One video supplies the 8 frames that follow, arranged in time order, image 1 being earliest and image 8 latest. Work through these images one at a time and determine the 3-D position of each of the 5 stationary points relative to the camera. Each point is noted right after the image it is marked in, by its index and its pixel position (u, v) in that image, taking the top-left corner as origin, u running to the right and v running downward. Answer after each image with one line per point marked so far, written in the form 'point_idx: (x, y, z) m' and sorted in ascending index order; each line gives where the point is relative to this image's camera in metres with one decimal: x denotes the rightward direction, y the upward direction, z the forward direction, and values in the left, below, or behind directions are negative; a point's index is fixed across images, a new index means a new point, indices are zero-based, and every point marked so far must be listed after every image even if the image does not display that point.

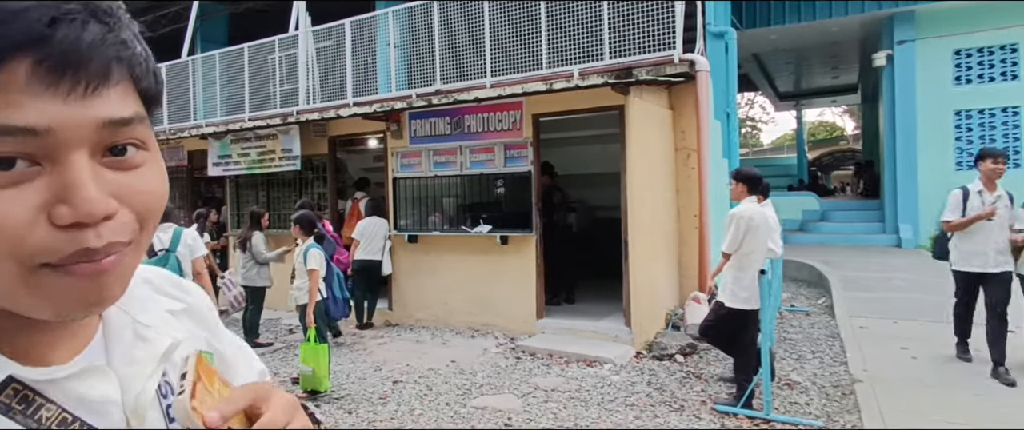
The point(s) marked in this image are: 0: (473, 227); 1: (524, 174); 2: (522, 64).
0: (-0.5, -0.2, +7.4) m
1: (+0.1, +0.5, +7.1) m
2: (+0.1, +2.0, +7.9) m
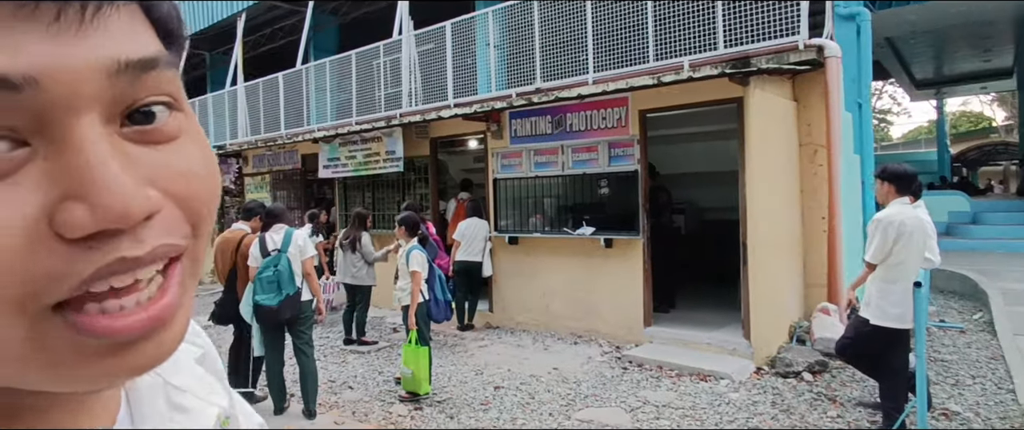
0: (+0.8, -0.2, +7.1) m
1: (+1.4, +0.5, +6.7) m
2: (+1.4, +2.0, +7.5) m
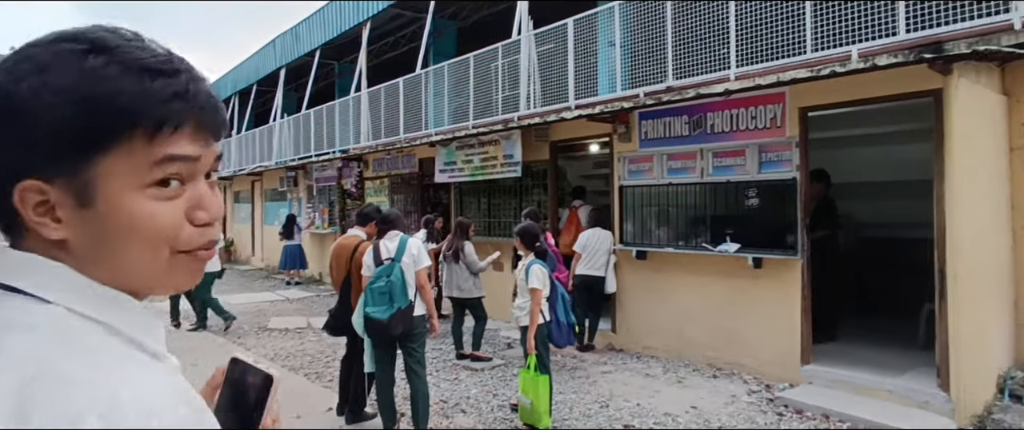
0: (+2.2, -0.3, +6.2) m
1: (+2.7, +0.3, +5.7) m
2: (+3.0, +1.8, +6.5) m
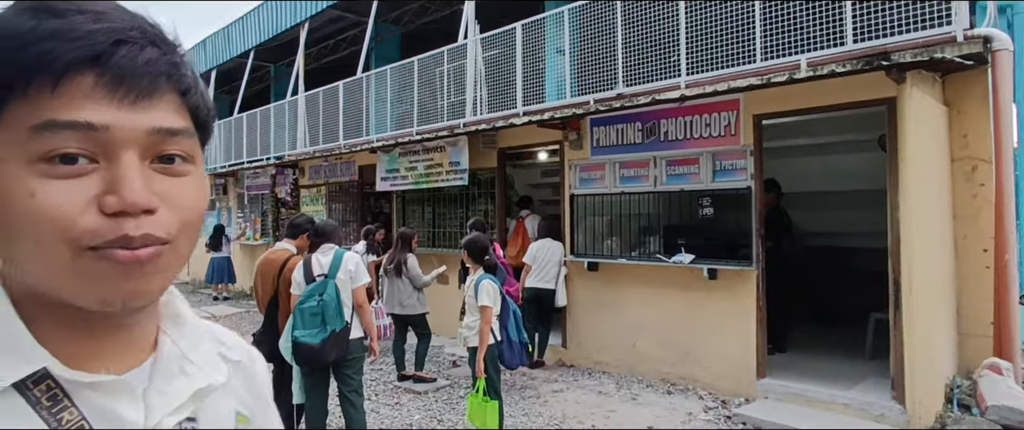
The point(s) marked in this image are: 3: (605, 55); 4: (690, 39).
0: (+1.6, -0.4, +6.0) m
1: (+2.2, +0.2, +5.6) m
2: (+2.4, +1.7, +6.4) m
3: (+1.1, +2.0, +7.3) m
4: (+2.0, +2.0, +6.7) m
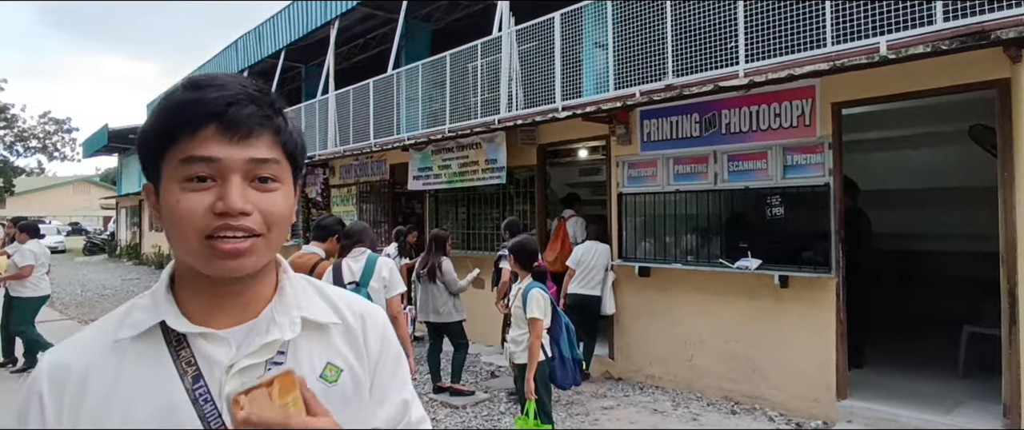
0: (+2.1, -0.4, +5.5) m
1: (+2.6, +0.2, +5.0) m
2: (+2.8, +1.7, +5.8) m
3: (+1.6, +2.0, +6.8) m
4: (+2.5, +2.0, +6.1) m
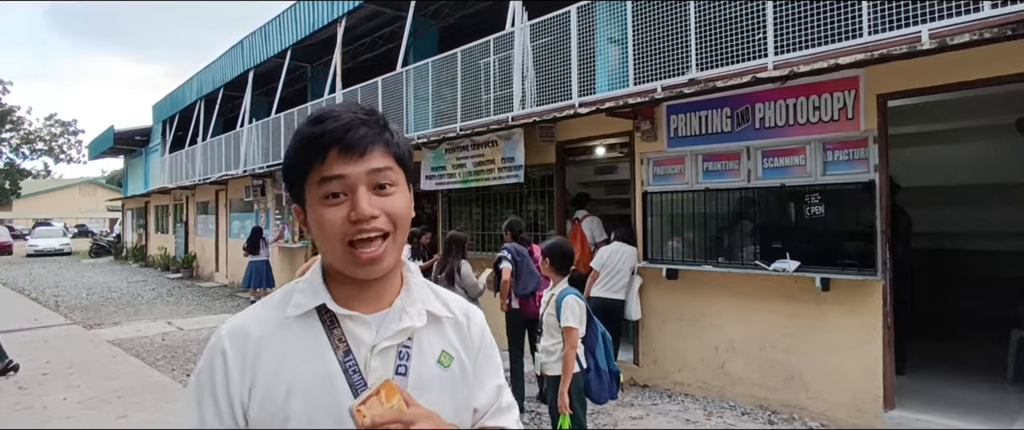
0: (+2.3, -0.4, +5.2) m
1: (+2.8, +0.2, +4.7) m
2: (+3.0, +1.7, +5.5) m
3: (+1.8, +2.0, +6.5) m
4: (+2.7, +2.0, +5.8) m
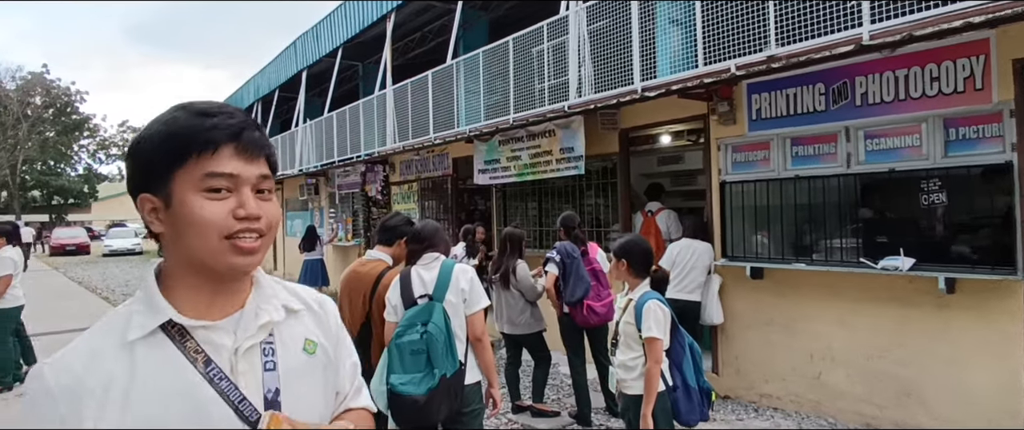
0: (+2.8, -0.3, +4.5) m
1: (+3.2, +0.3, +3.9) m
2: (+3.5, +1.8, +4.7) m
3: (+2.4, +2.1, +5.8) m
4: (+3.2, +2.1, +5.1) m
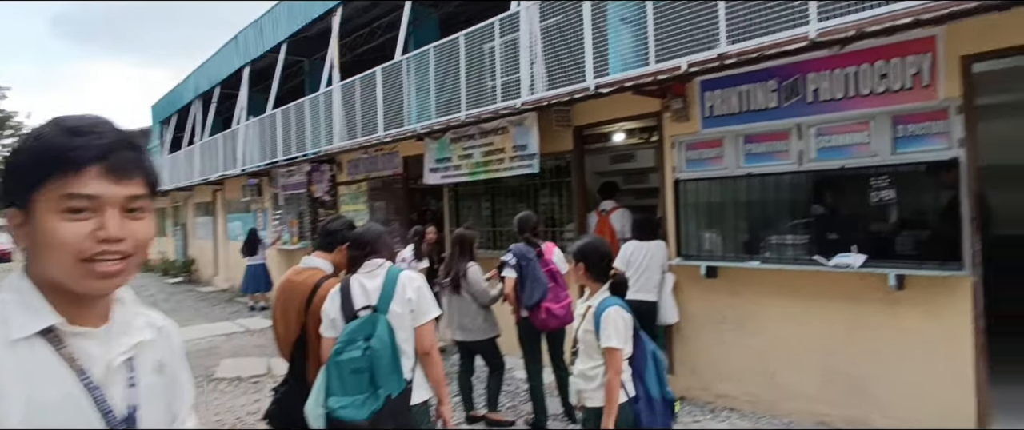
0: (+2.4, -0.3, +4.5) m
1: (+2.9, +0.3, +4.0) m
2: (+3.1, +1.9, +4.8) m
3: (+1.9, +2.1, +5.8) m
4: (+2.8, +2.1, +5.1) m
